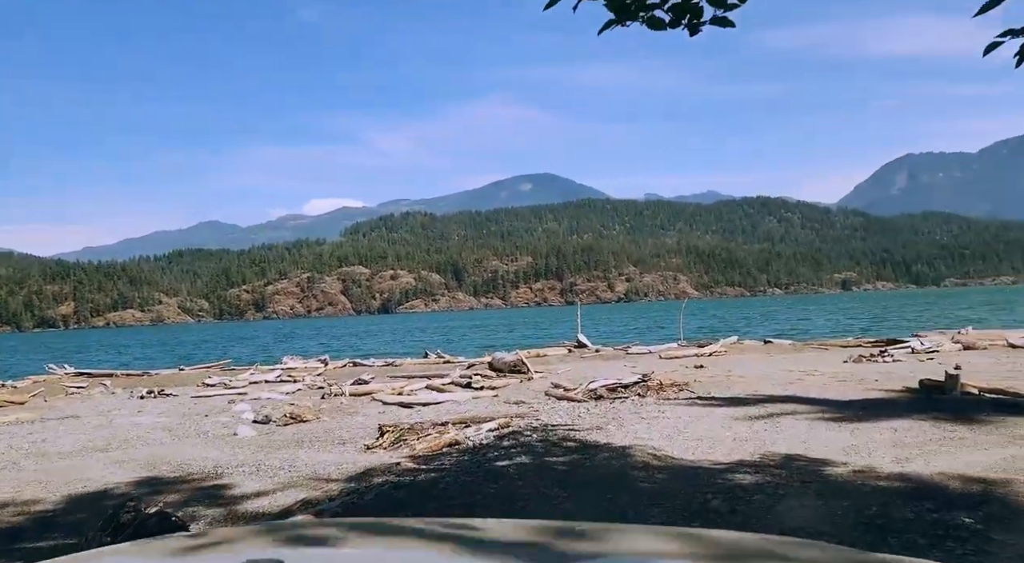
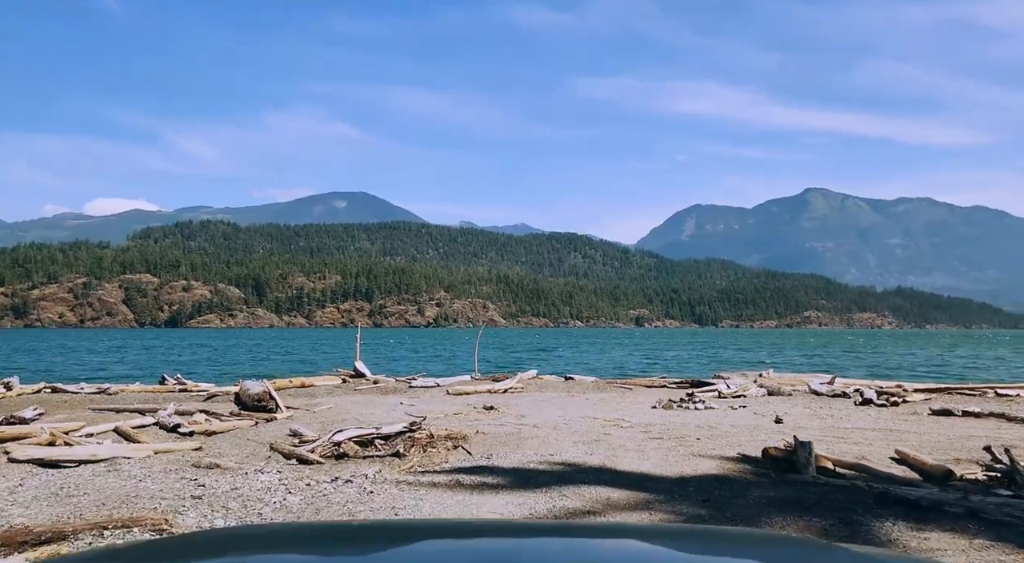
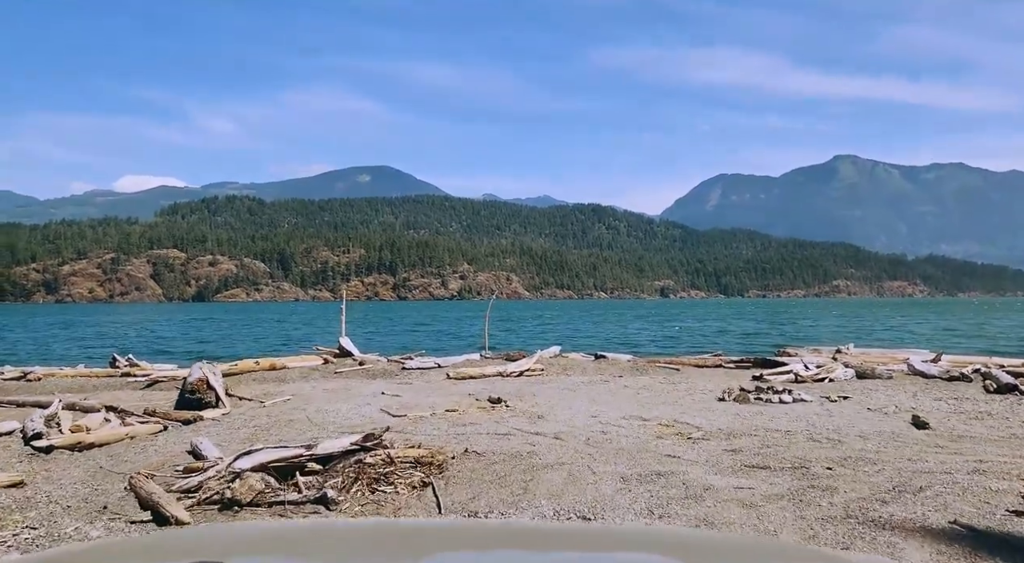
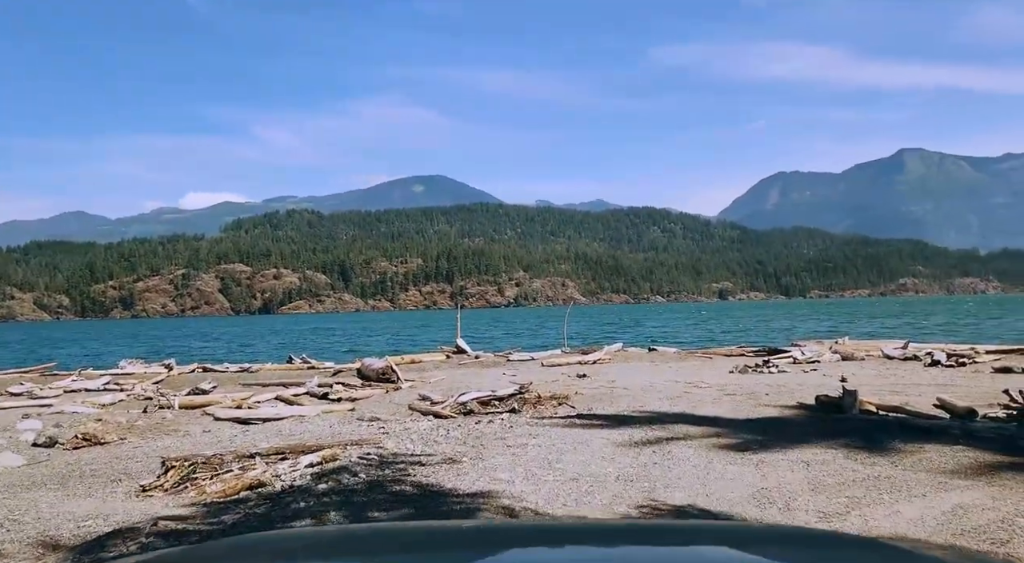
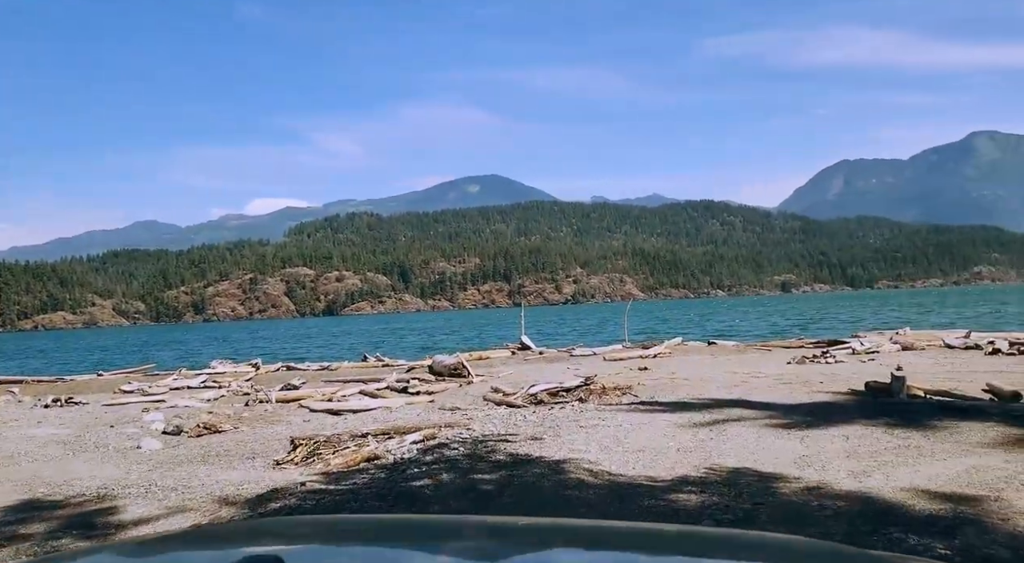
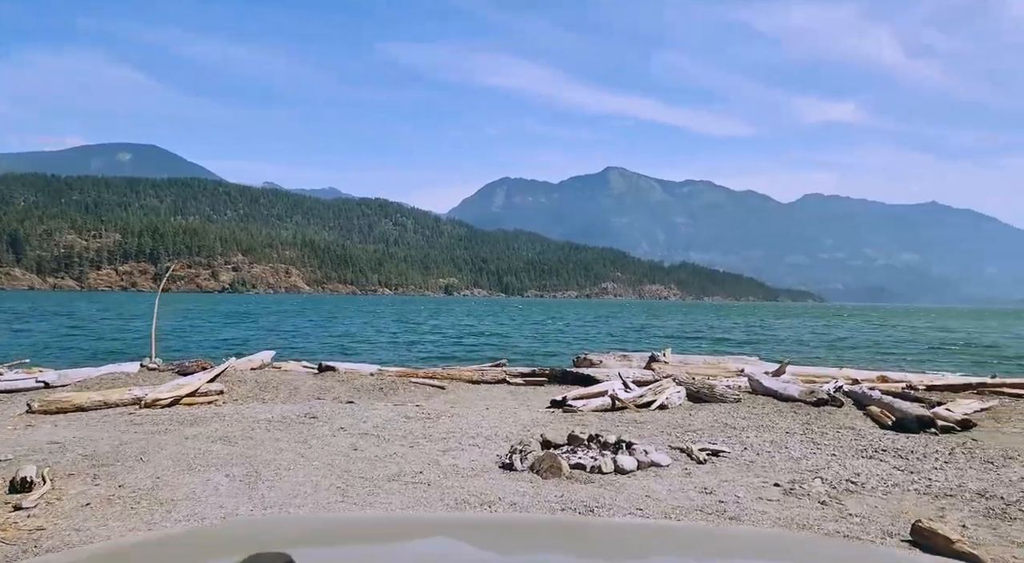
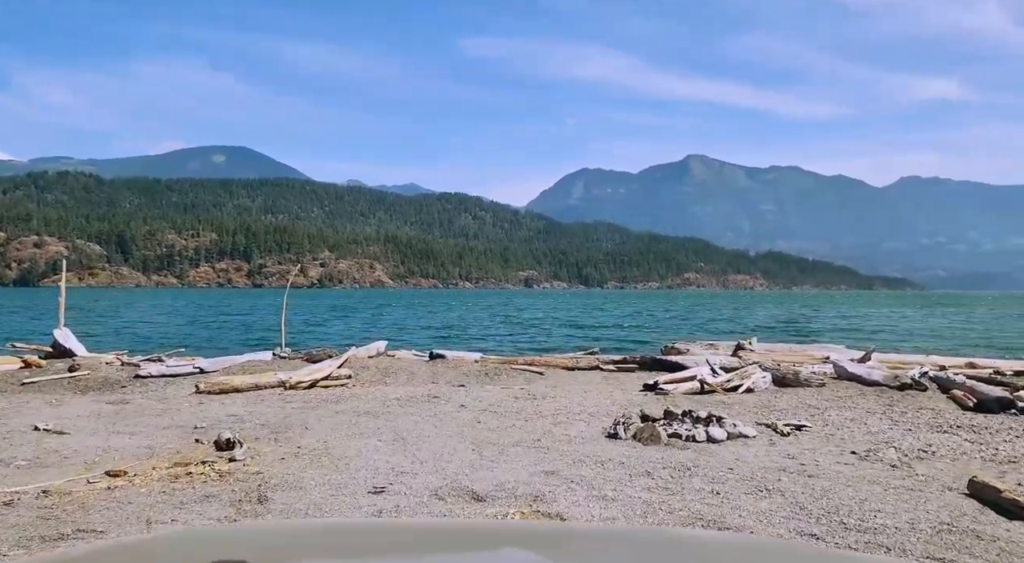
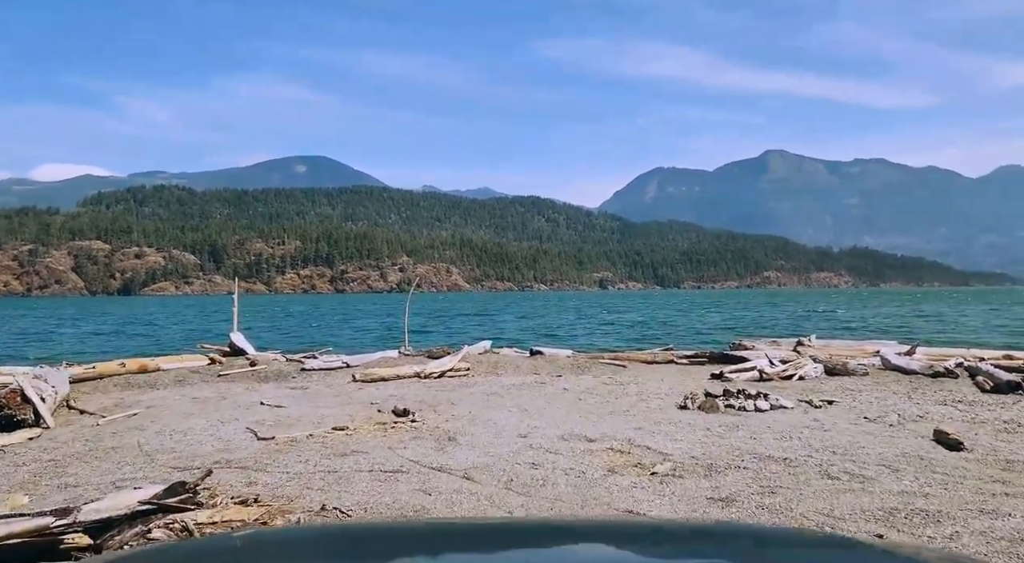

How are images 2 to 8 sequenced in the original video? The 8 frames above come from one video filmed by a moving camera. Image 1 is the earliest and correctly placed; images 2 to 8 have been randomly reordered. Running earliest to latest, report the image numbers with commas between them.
5, 4, 2, 3, 8, 7, 6
